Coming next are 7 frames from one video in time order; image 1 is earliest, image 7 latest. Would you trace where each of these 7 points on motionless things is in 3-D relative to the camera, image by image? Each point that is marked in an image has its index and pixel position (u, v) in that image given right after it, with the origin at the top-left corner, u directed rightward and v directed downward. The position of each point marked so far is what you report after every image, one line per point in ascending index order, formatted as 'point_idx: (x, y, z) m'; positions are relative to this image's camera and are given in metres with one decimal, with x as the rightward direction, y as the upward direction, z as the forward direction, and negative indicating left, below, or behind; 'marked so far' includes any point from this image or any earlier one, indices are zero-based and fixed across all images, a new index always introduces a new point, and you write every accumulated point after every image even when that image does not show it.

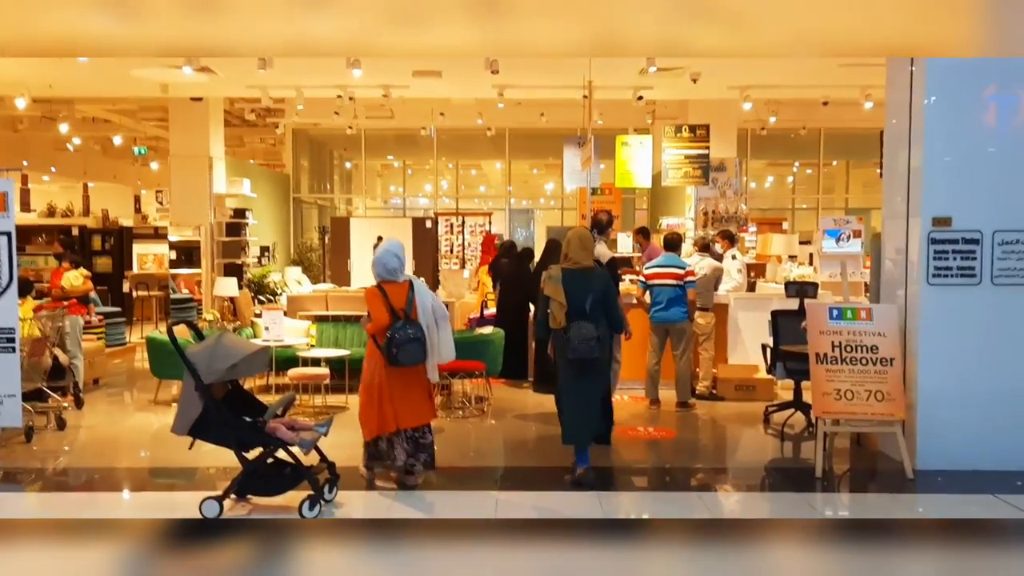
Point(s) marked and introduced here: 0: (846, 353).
0: (+2.1, -0.4, +5.1) m
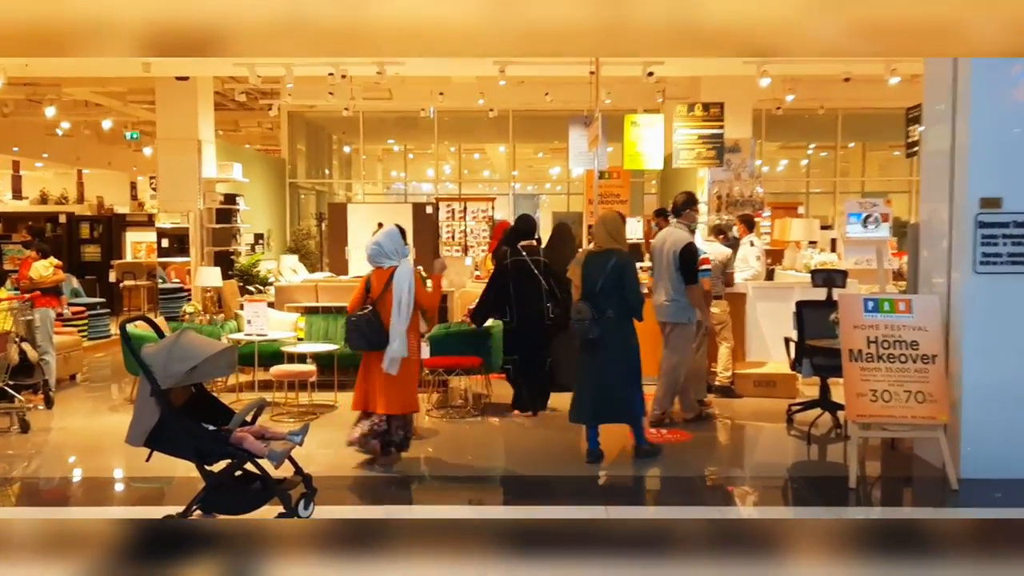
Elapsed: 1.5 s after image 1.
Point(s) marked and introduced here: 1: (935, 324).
0: (+2.1, -0.3, +4.6) m
1: (+2.4, -0.2, +4.6) m
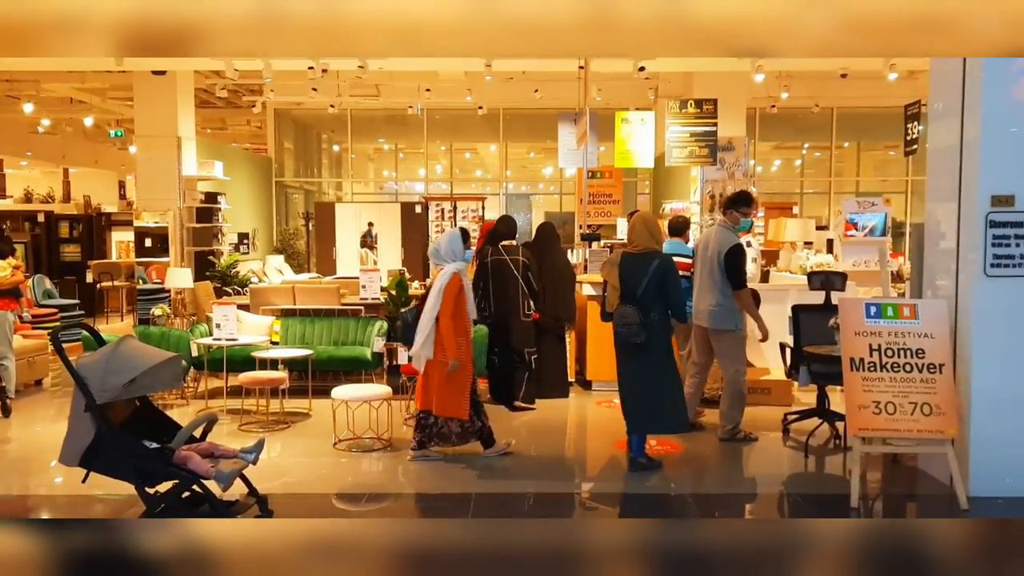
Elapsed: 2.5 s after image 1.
0: (+2.0, -0.4, +4.3) m
1: (+2.3, -0.2, +4.3) m
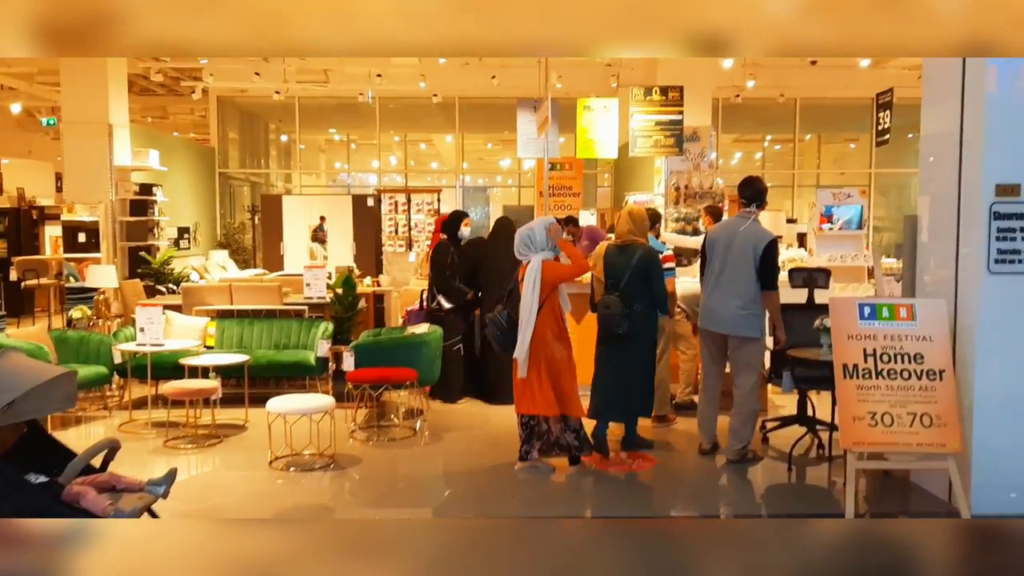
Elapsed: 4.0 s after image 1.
0: (+1.8, -0.4, +3.9) m
1: (+2.1, -0.2, +3.9) m
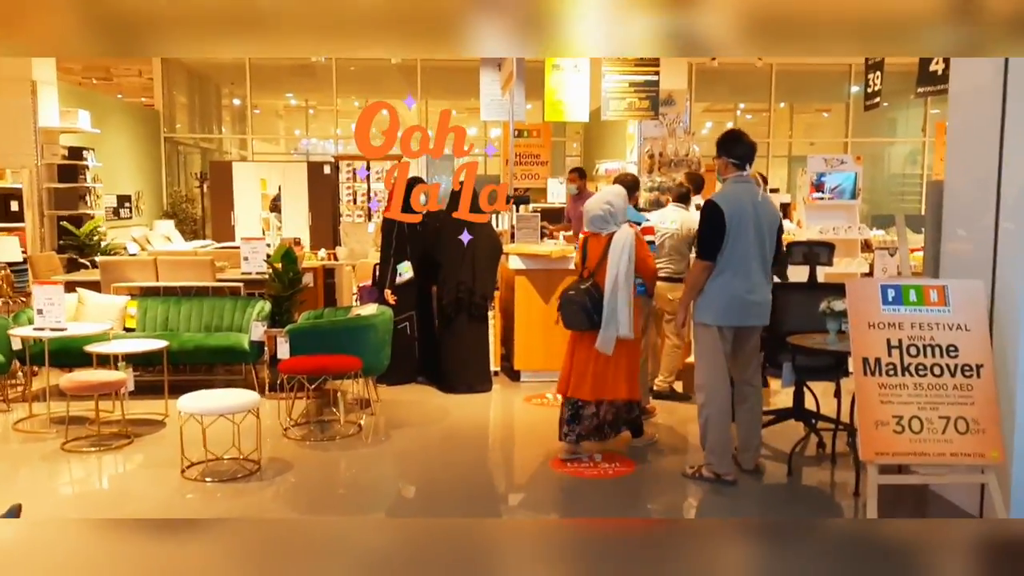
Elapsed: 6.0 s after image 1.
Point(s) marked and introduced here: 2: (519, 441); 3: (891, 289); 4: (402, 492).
0: (+1.6, -0.3, +3.2) m
1: (+1.9, -0.1, +3.2) m
2: (0.0, -0.9, +5.0) m
3: (+1.5, 0.0, +3.3) m
4: (-0.5, -1.0, +4.1) m
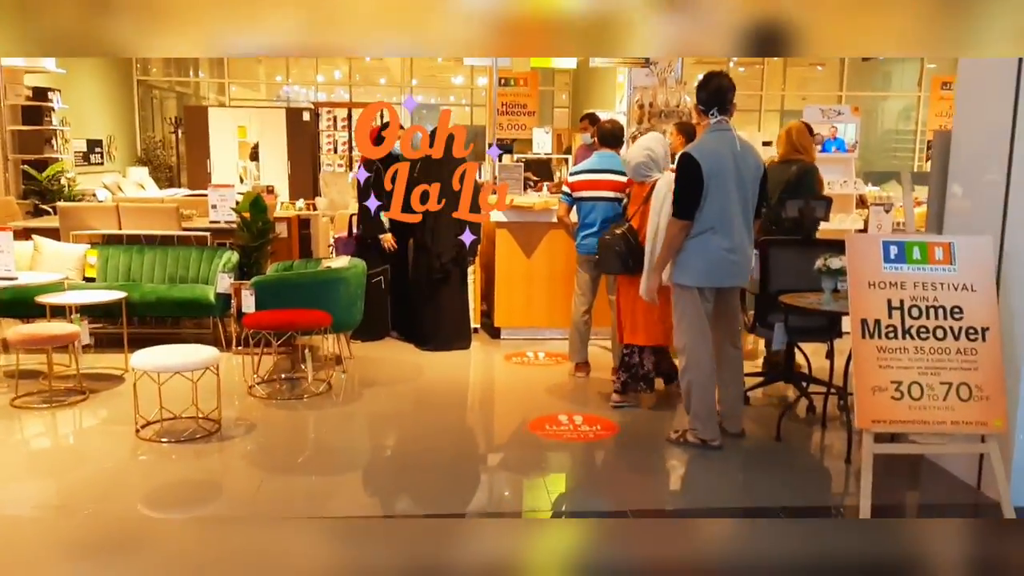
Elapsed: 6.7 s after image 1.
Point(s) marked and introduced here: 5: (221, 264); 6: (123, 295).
0: (+1.5, -0.1, +3.0) m
1: (+1.8, 0.0, +3.0) m
2: (-0.1, -0.7, +4.8) m
3: (+1.4, +0.2, +3.1) m
4: (-0.7, -0.8, +3.9) m
5: (-2.0, +0.2, +5.6) m
6: (-2.3, 0.0, +4.9) m
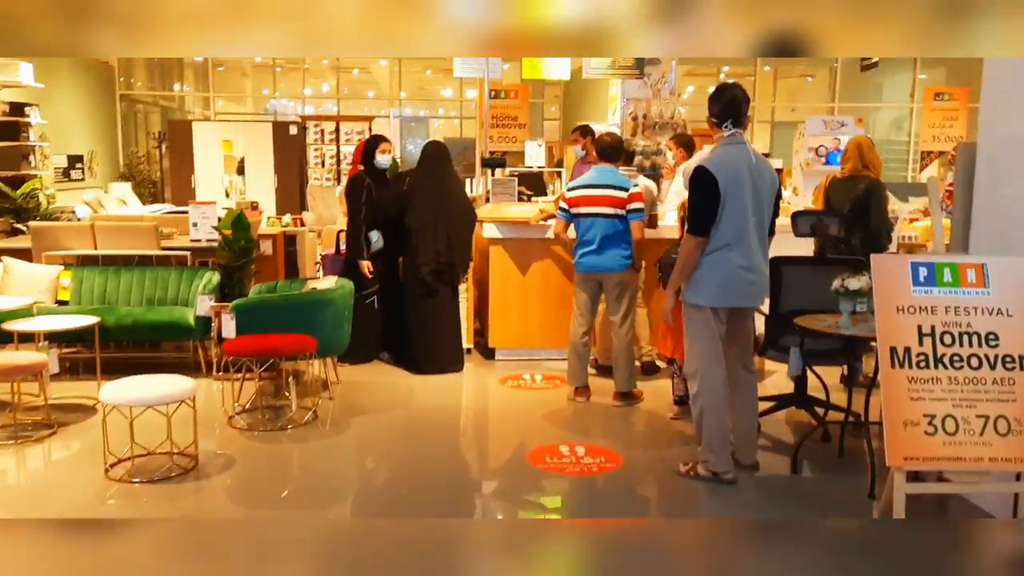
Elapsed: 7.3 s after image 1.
0: (+1.5, -0.2, +2.8) m
1: (+1.8, -0.1, +2.8) m
2: (-0.1, -0.8, +4.5) m
3: (+1.4, +0.1, +2.8) m
4: (-0.7, -0.9, +3.7) m
5: (-2.0, 0.0, +5.3) m
6: (-2.4, -0.2, +4.6) m
